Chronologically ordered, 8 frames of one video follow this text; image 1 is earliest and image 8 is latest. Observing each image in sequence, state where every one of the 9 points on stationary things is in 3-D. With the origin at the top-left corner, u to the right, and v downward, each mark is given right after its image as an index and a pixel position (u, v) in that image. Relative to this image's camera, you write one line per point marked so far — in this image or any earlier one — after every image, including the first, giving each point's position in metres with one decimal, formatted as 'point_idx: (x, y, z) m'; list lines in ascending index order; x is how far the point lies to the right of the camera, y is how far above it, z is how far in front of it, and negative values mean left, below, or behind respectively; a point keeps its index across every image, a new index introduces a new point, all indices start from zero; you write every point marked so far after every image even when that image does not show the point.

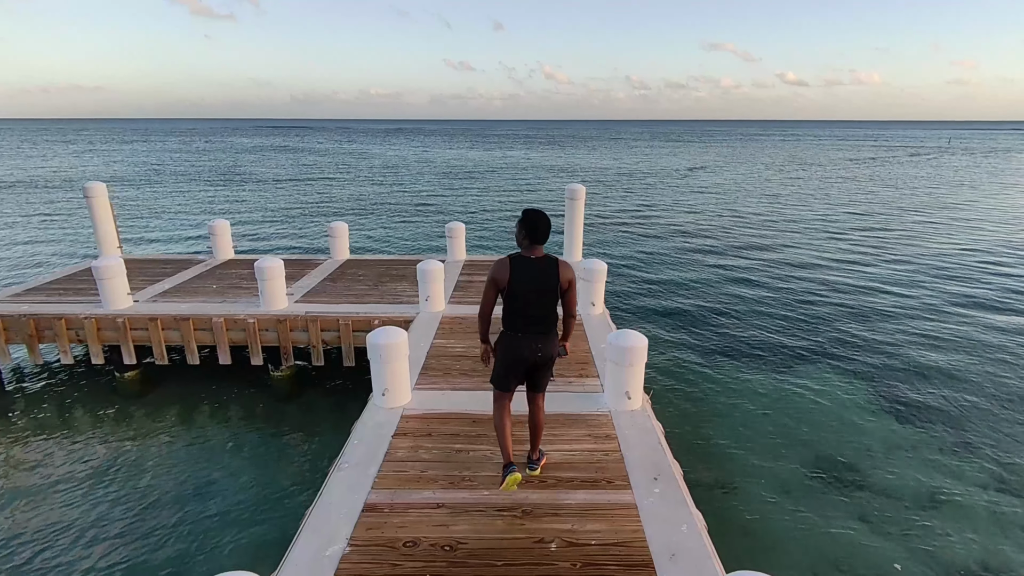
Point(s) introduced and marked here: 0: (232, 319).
0: (-4.1, -0.5, +8.0) m
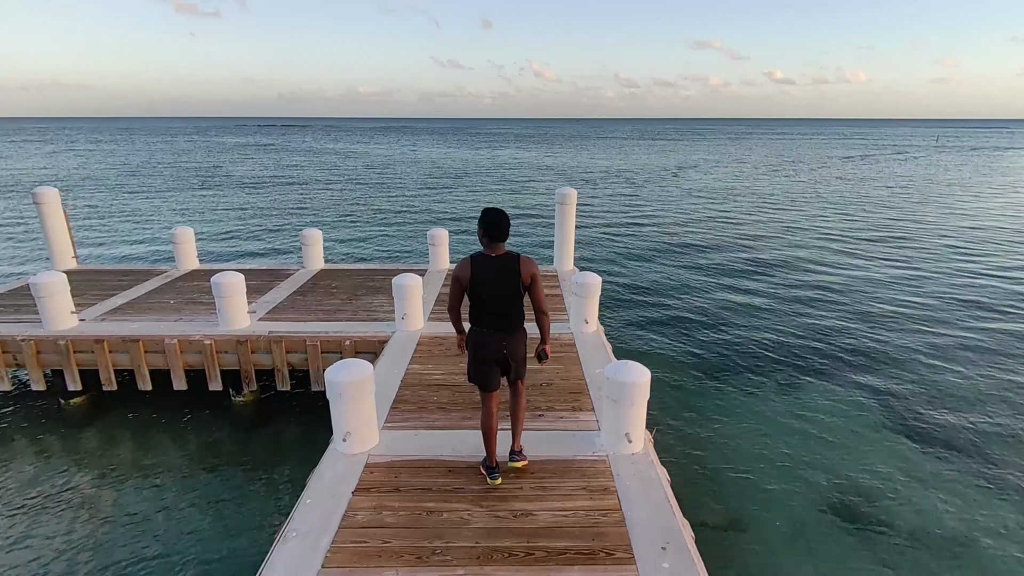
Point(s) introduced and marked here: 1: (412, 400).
0: (-4.3, -0.7, +7.3) m
1: (-1.0, -1.1, +5.5) m
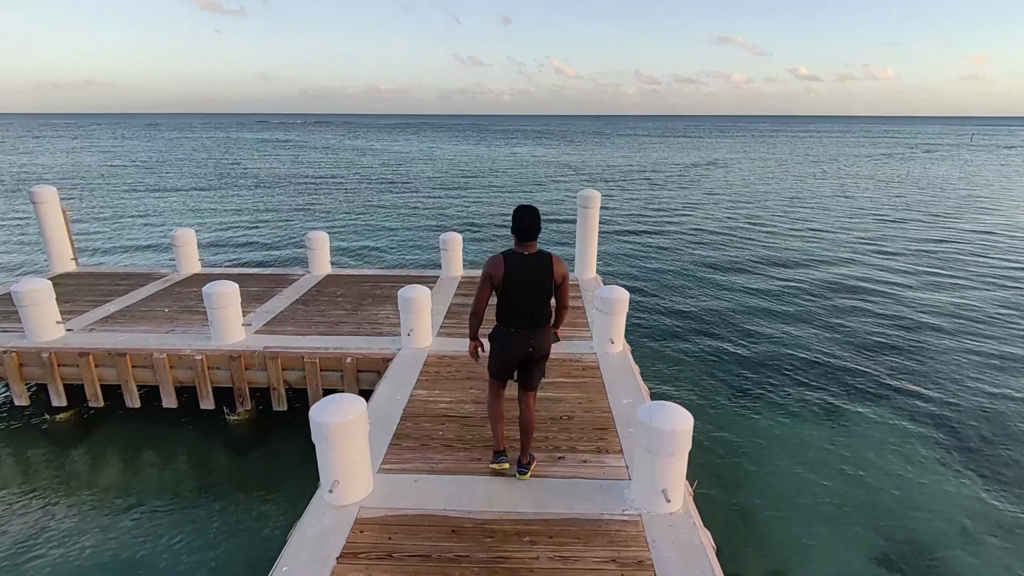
0: (-4.1, -0.8, +6.7) m
1: (-0.9, -1.3, +4.9) m
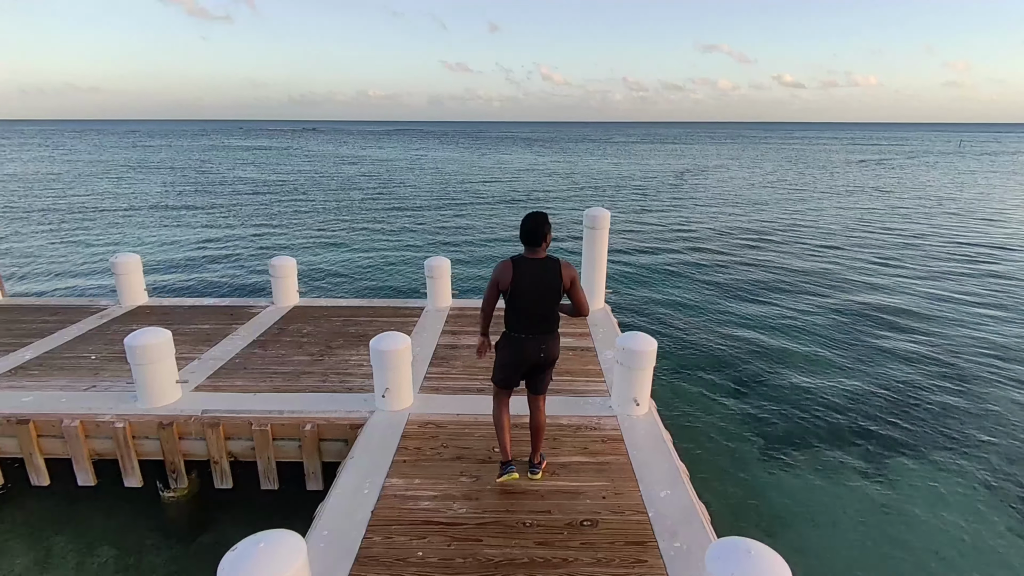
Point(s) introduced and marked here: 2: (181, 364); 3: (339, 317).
0: (-4.1, -1.3, +5.4) m
1: (-0.8, -1.7, +3.6) m
2: (-3.8, -0.9, +6.4) m
3: (-2.5, -0.4, +7.9) m
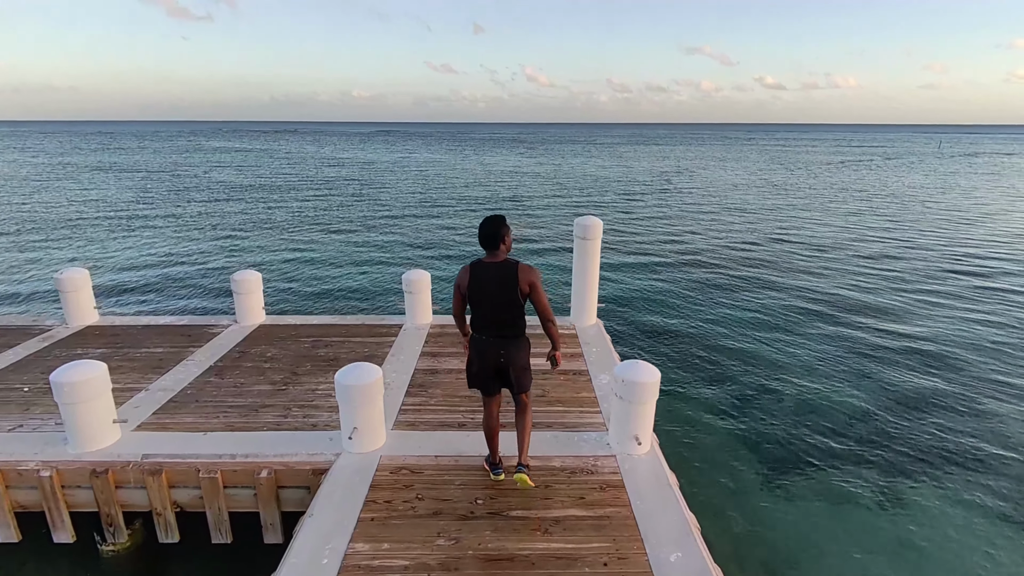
0: (-4.2, -1.5, +4.6) m
1: (-0.9, -1.9, +3.0) m
2: (-4.0, -1.1, +5.7) m
3: (-2.7, -0.6, +7.2) m
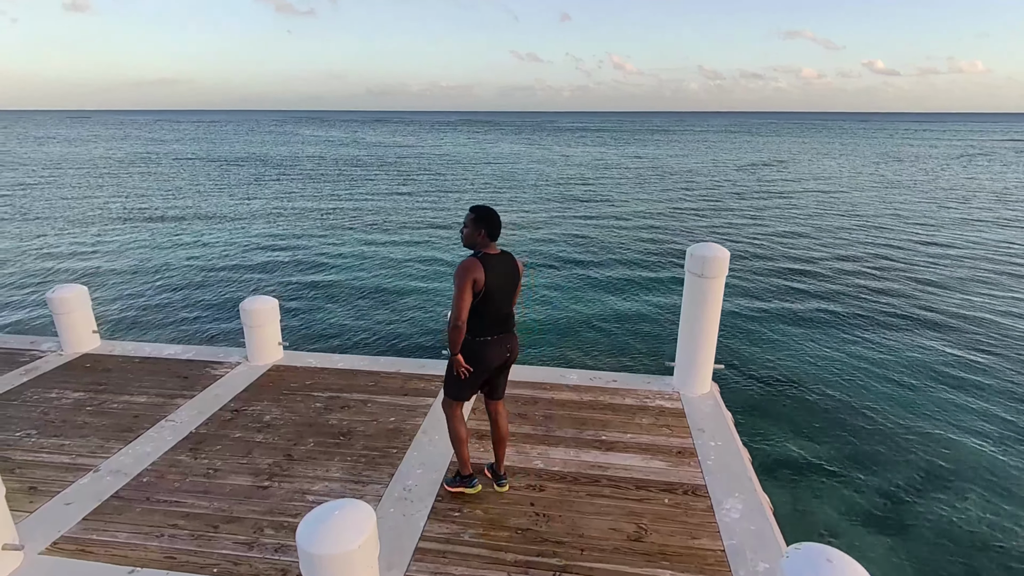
0: (-3.8, -1.9, +3.2) m
1: (-0.8, -2.5, +1.1) m
2: (-3.4, -1.5, +4.2) m
3: (-1.9, -1.0, +5.6) m
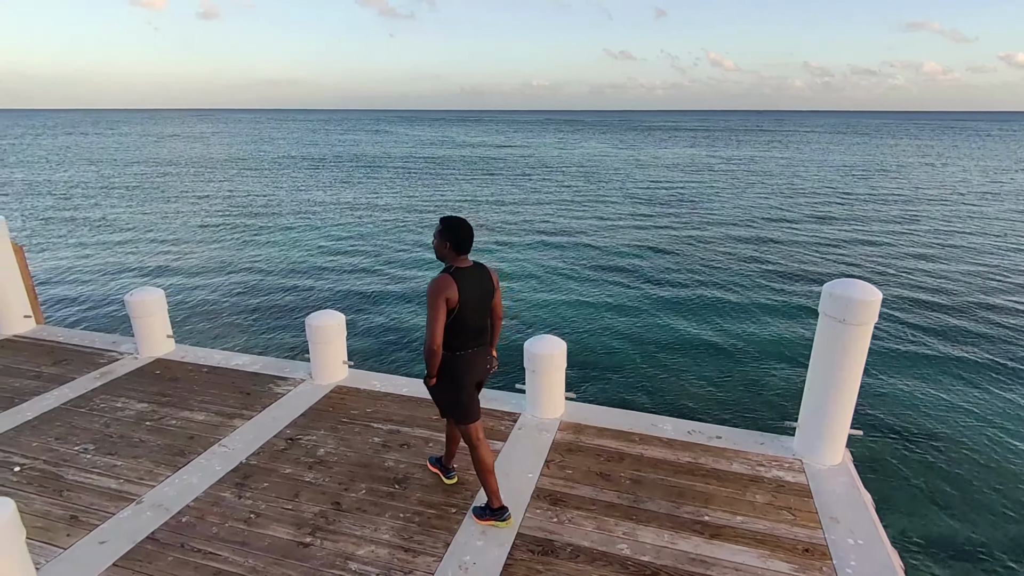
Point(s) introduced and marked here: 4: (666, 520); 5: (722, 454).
0: (-3.4, -2.0, +3.0) m
1: (-0.8, -2.7, +0.5) m
2: (-2.9, -1.6, +3.9) m
3: (-1.2, -1.2, +5.1) m
4: (+1.1, -1.6, +3.9) m
5: (+1.7, -1.4, +4.6) m
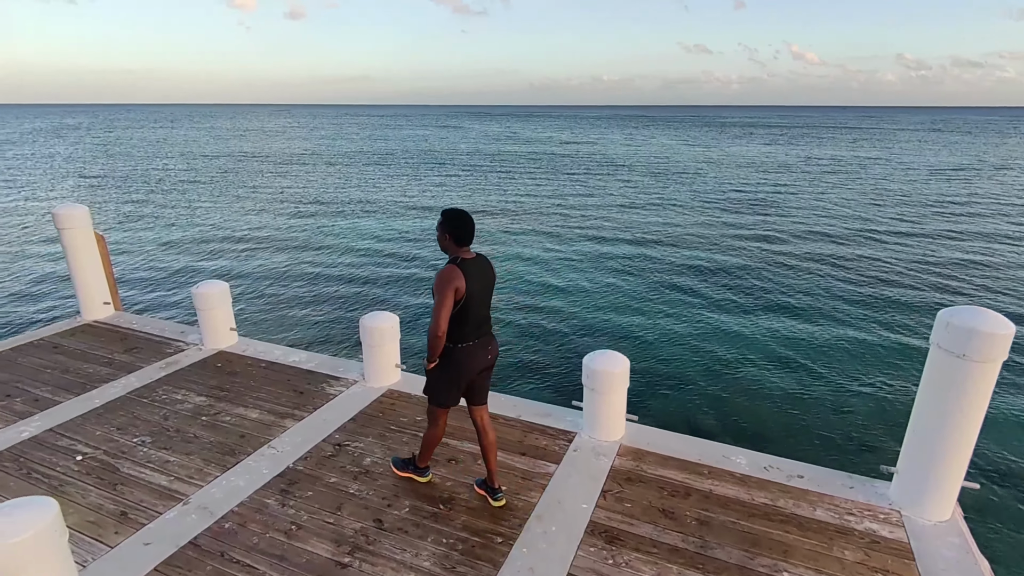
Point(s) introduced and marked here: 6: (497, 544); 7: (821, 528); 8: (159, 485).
0: (-3.2, -2.0, +3.1) m
1: (-0.9, -2.8, +0.3) m
2: (-2.6, -1.6, +3.9) m
3: (-0.7, -1.3, +4.8) m
4: (+1.4, -1.8, +3.4) m
5: (+2.1, -1.5, +4.0) m
6: (-0.1, -1.7, +3.6) m
7: (+2.1, -1.6, +3.8) m
8: (-2.7, -1.5, +4.2) m
